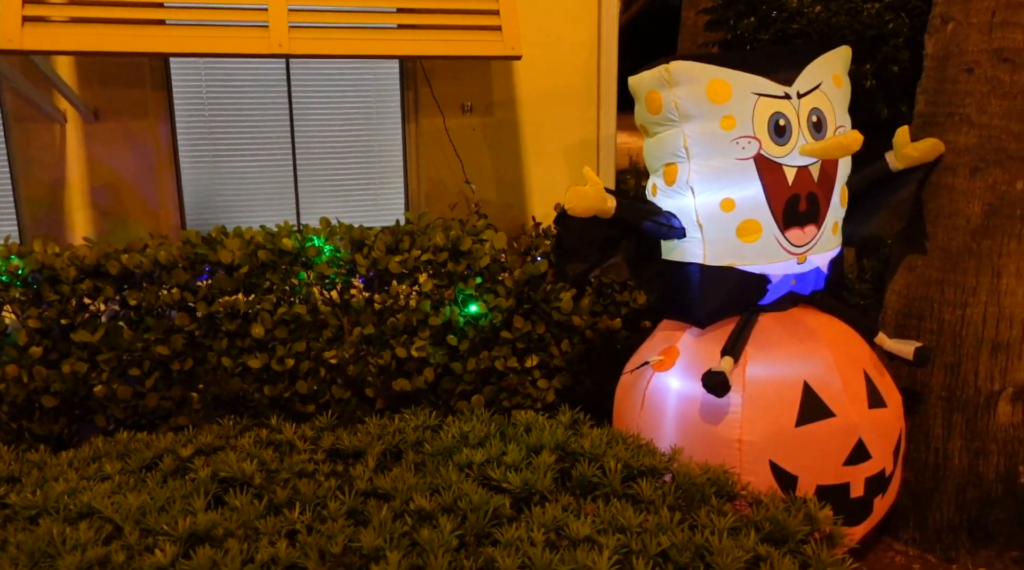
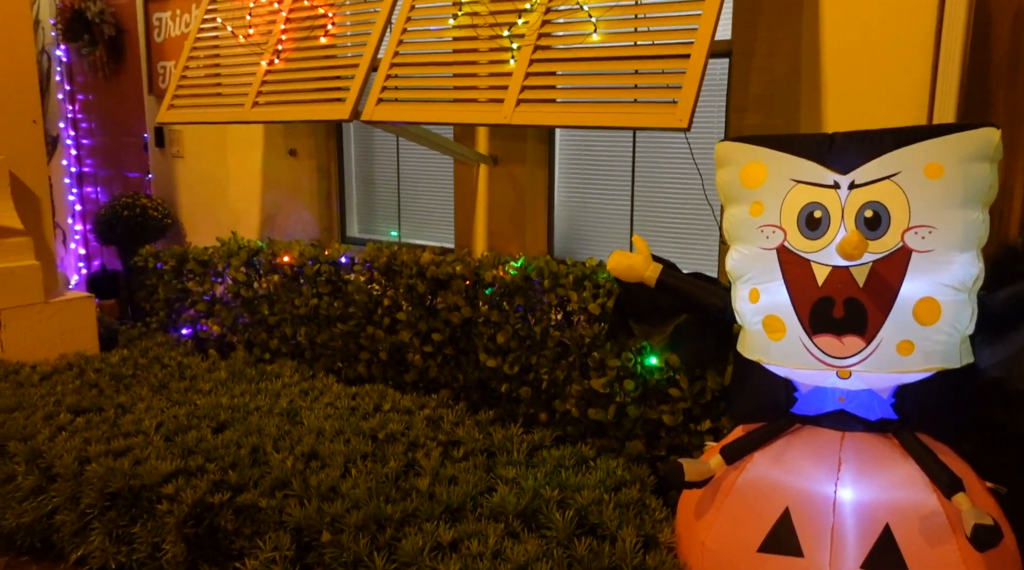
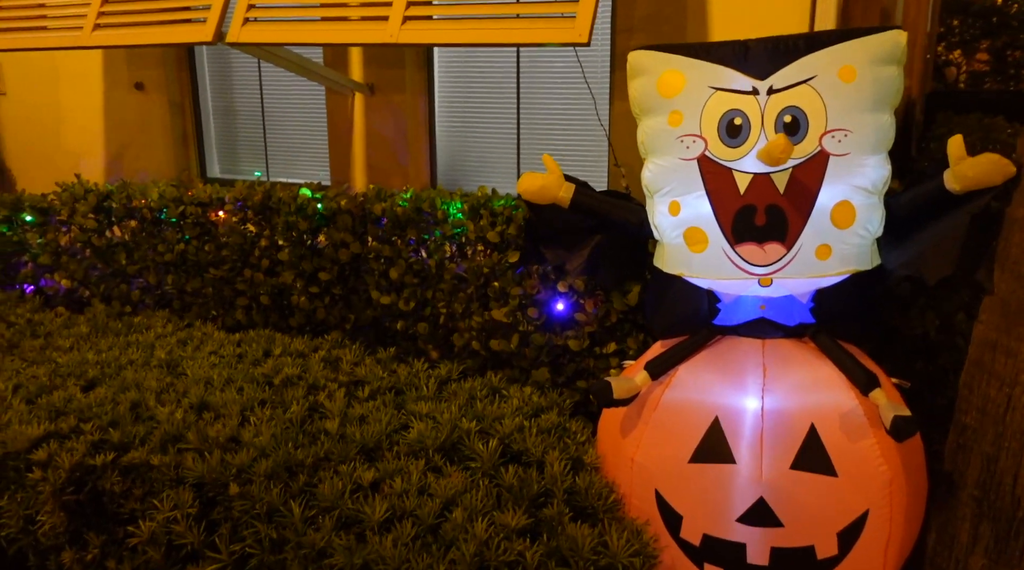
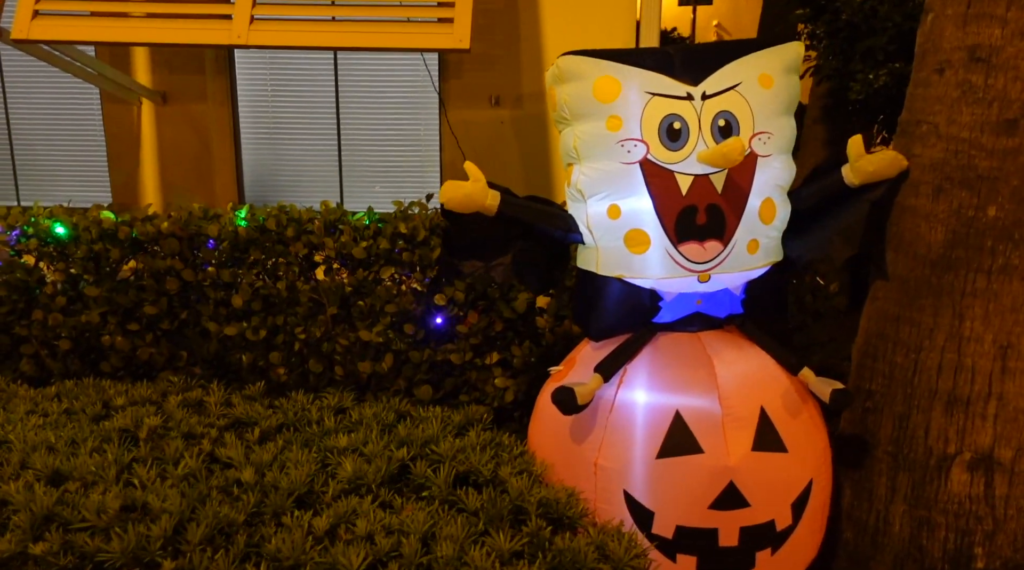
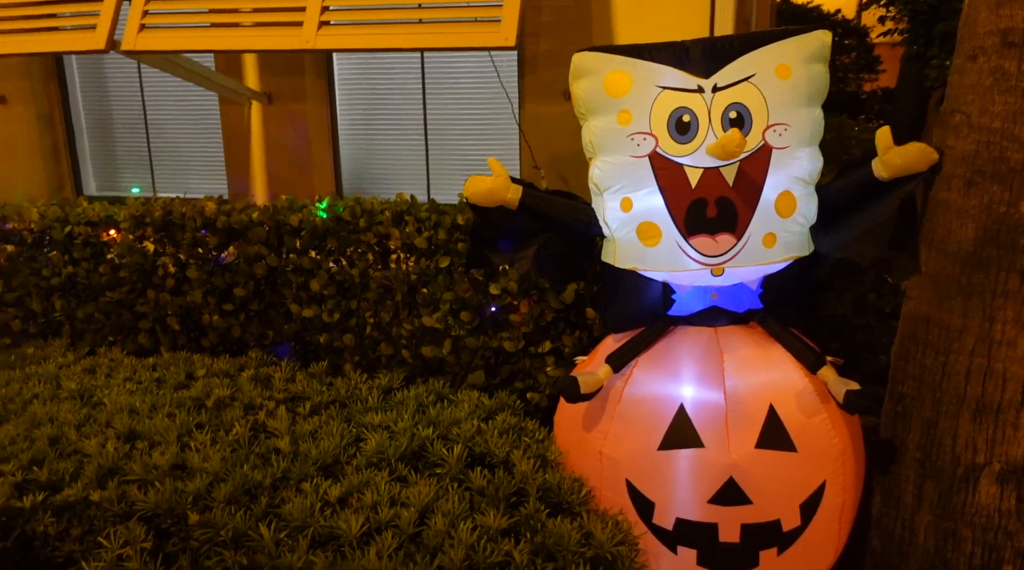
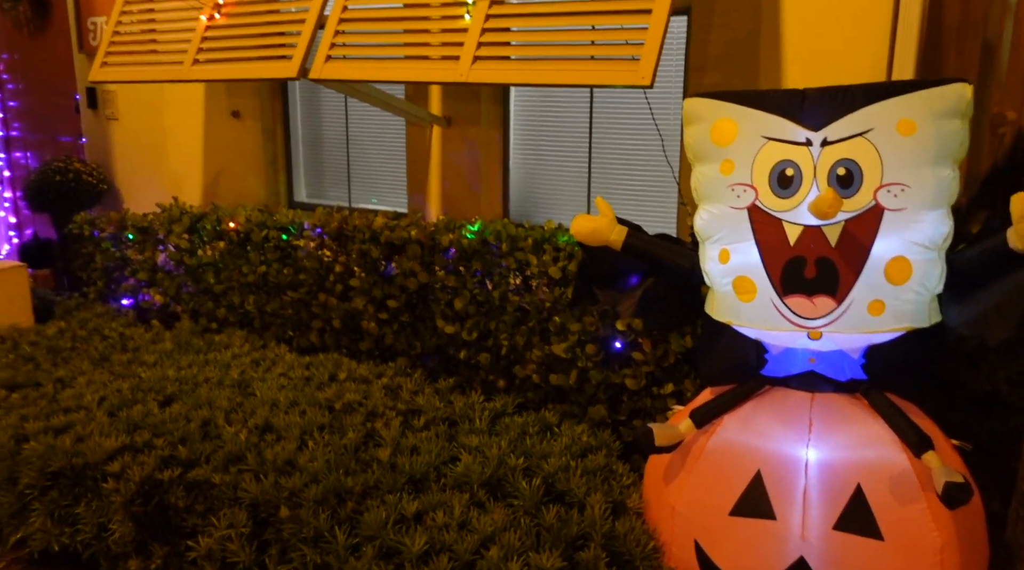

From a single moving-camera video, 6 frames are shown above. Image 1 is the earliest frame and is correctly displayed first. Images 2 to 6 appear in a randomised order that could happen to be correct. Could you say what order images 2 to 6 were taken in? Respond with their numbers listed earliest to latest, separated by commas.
4, 5, 3, 6, 2
